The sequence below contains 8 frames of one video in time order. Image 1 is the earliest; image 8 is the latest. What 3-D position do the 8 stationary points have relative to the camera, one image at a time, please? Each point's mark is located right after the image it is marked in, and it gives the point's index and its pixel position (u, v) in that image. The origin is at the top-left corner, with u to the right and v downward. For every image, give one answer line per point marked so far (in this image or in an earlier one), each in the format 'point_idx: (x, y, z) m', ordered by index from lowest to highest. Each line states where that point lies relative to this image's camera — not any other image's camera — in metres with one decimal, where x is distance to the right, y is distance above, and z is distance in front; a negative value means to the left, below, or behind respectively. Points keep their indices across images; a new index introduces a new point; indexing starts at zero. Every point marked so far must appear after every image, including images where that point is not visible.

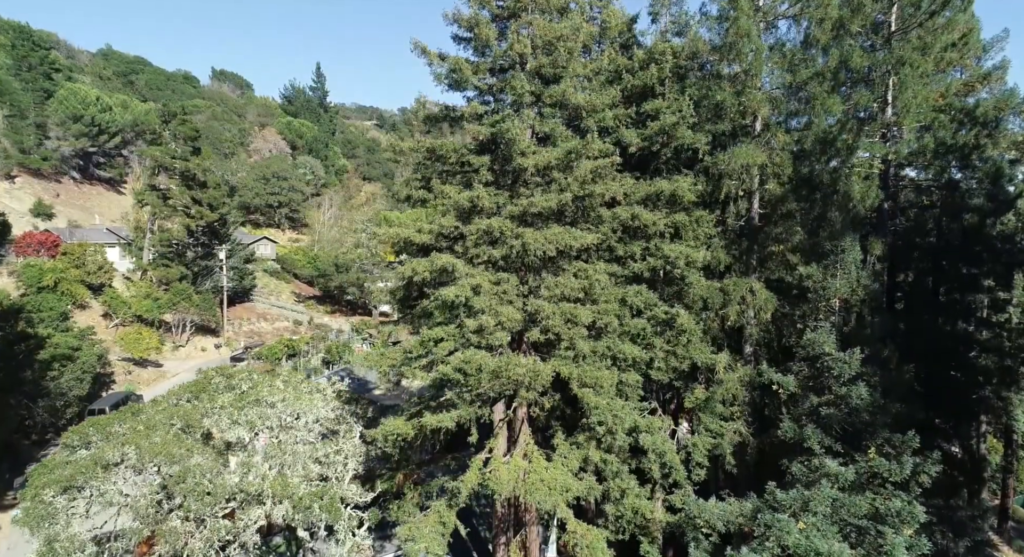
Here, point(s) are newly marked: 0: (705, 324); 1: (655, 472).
0: (+4.7, -1.1, +16.0) m
1: (+3.4, -4.6, +15.6) m
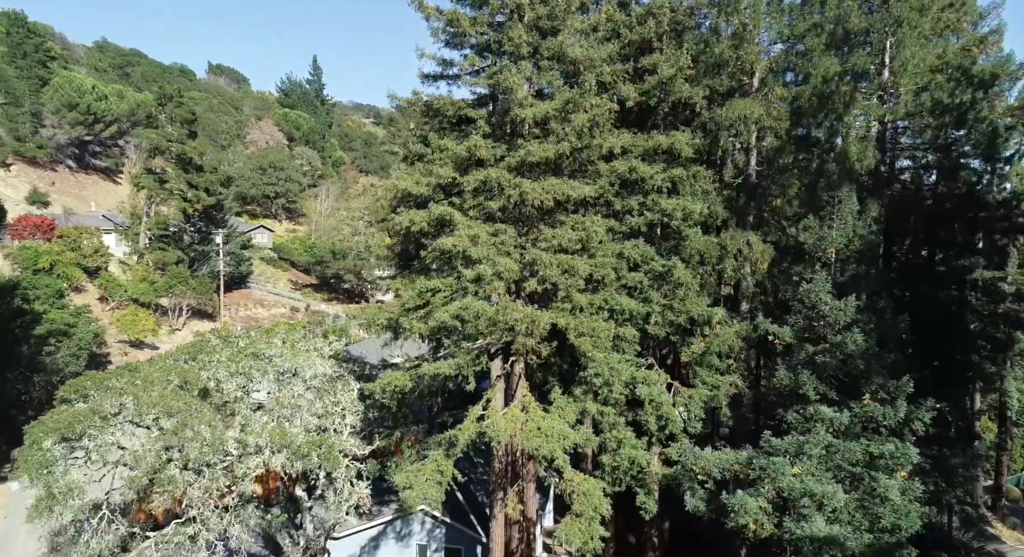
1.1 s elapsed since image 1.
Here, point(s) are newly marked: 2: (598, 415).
0: (+4.6, 0.0, +16.0) m
1: (+3.3, -3.4, +15.7) m
2: (+2.0, -3.2, +15.8) m
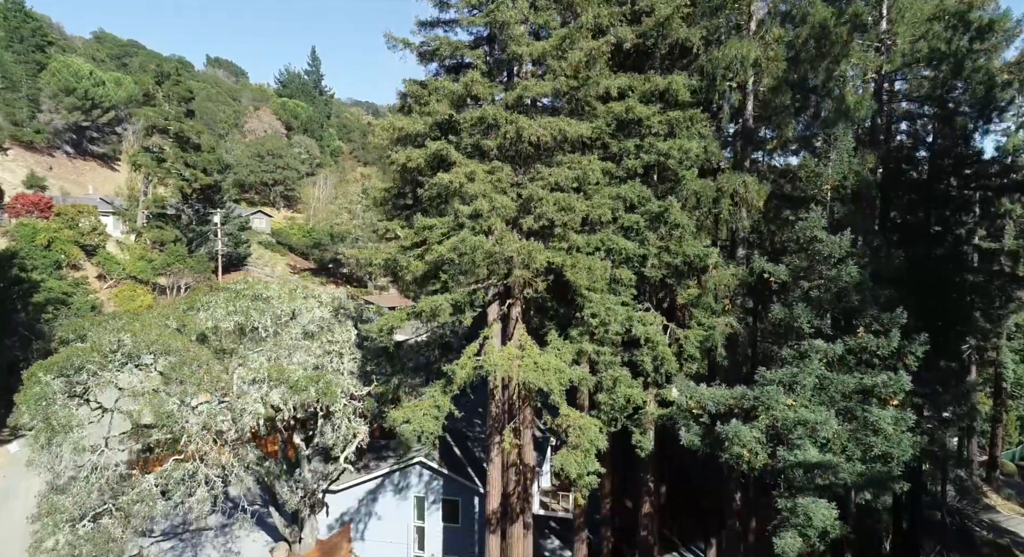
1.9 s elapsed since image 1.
0: (+4.5, +1.4, +16.1) m
1: (+3.2, -2.0, +15.8) m
2: (+1.9, -1.8, +15.8) m
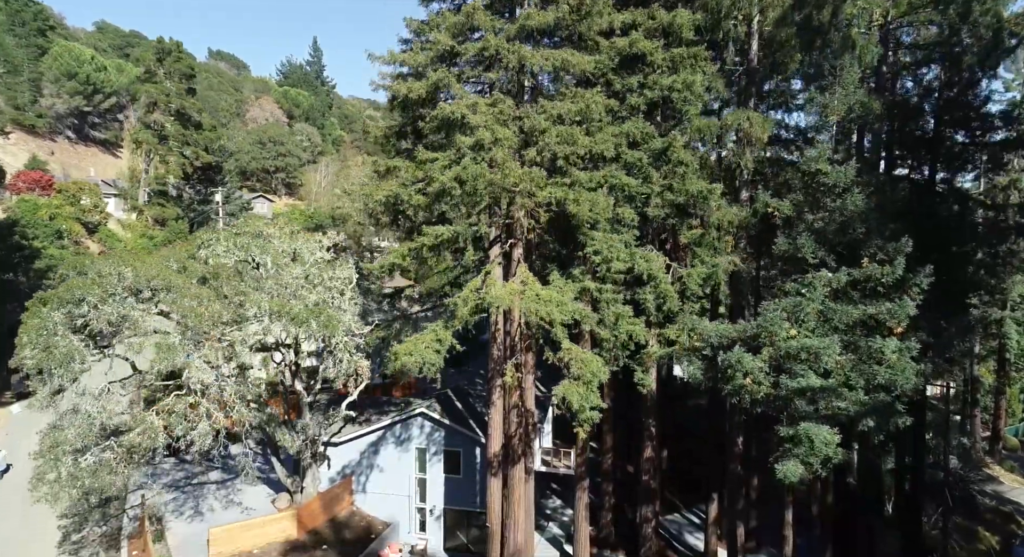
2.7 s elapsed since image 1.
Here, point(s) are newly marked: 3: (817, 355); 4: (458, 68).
0: (+4.6, +2.9, +16.0) m
1: (+3.3, -0.5, +15.7) m
2: (+2.0, -0.3, +15.8) m
3: (+6.2, -1.5, +13.4) m
4: (-1.2, +4.9, +15.4) m
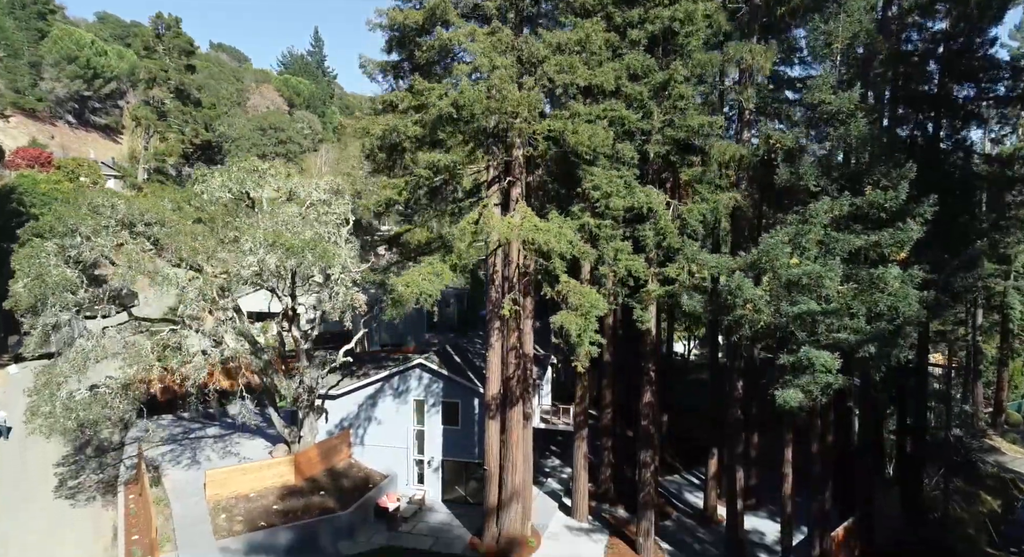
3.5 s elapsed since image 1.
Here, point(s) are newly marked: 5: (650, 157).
0: (+4.6, +4.4, +15.8) m
1: (+3.2, +1.0, +15.5) m
2: (+2.0, +1.2, +15.6) m
3: (+6.1, -0.1, +13.2) m
4: (-1.3, +6.4, +15.2) m
5: (+3.4, +3.0, +16.2) m
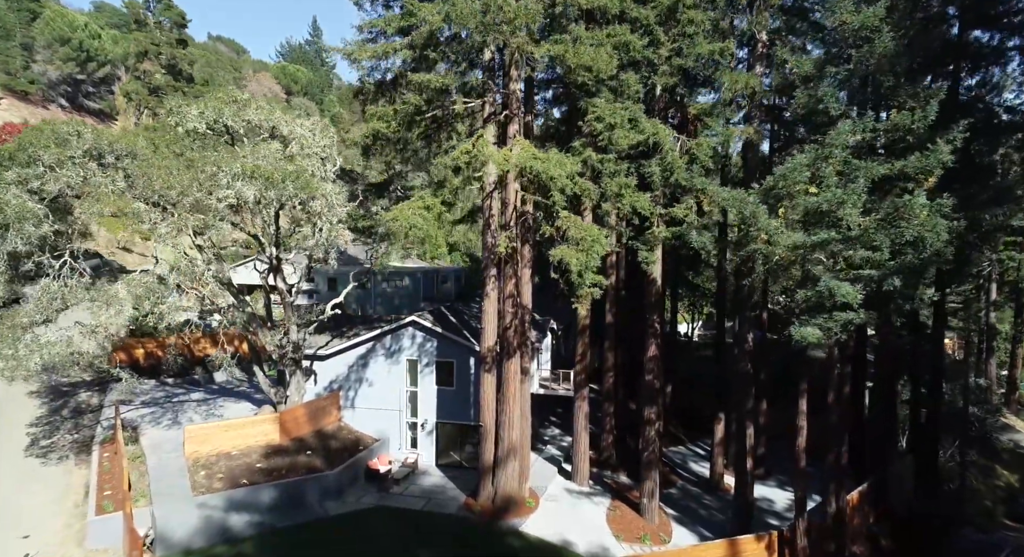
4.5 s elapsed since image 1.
0: (+4.5, +5.8, +14.7) m
1: (+3.2, +2.3, +14.5) m
2: (+1.9, +2.6, +14.6) m
3: (+6.0, +1.3, +12.2) m
4: (-1.3, +7.8, +14.1) m
5: (+3.3, +4.3, +15.2) m
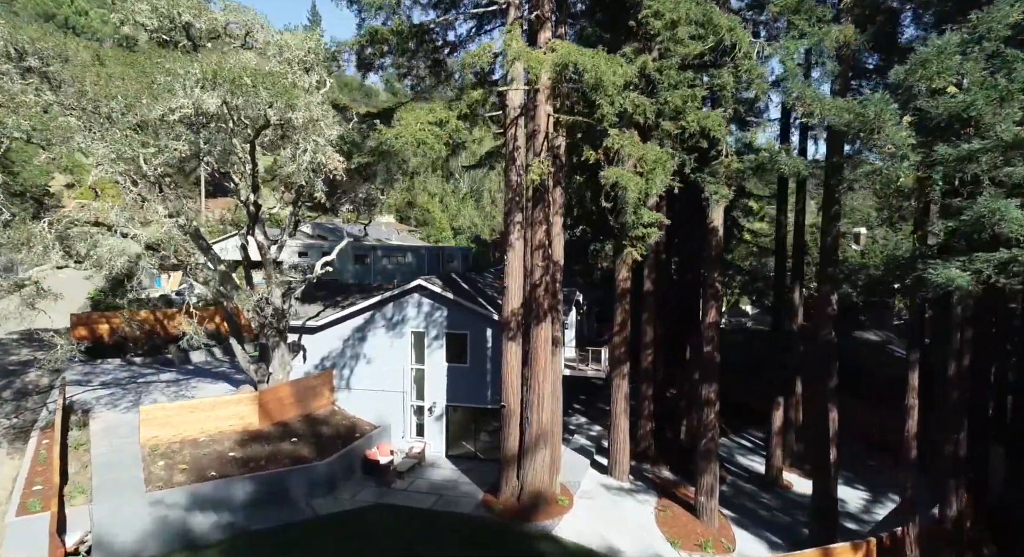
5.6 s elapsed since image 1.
0: (+5.1, +6.8, +11.6) m
1: (+3.8, +3.4, +11.5) m
2: (+2.5, +3.6, +11.5) m
3: (+6.7, +2.3, +9.1) m
4: (-0.7, +8.8, +11.0) m
5: (+3.9, +5.4, +12.1) m
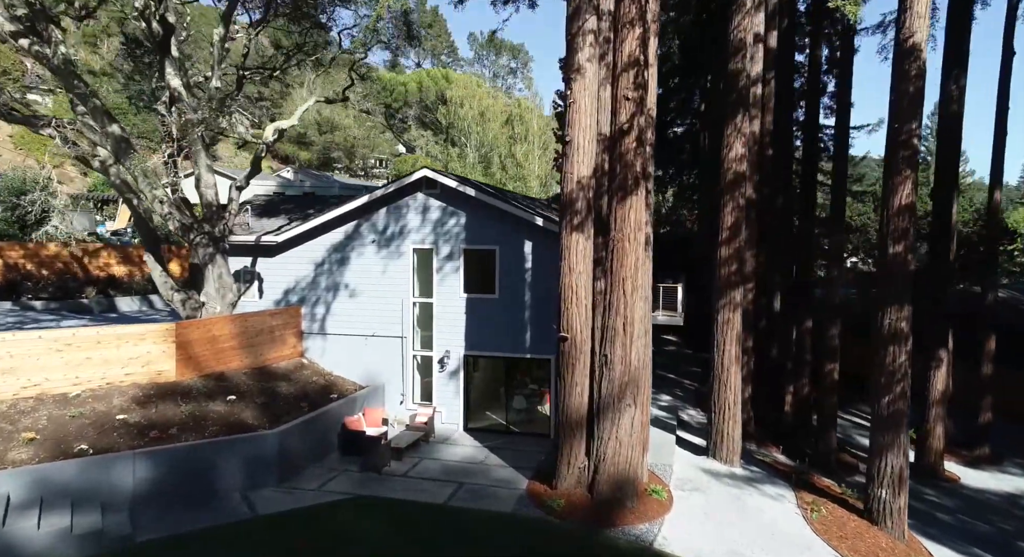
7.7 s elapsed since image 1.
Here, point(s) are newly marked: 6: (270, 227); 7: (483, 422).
0: (+6.0, +8.7, +6.3) m
1: (+4.6, +5.3, +6.1) m
2: (+3.4, +5.5, +6.1) m
3: (+7.5, +4.2, +3.8) m
4: (+0.2, +10.7, +5.7) m
5: (+4.8, +7.3, +6.7) m
6: (-4.7, +1.0, +12.8) m
7: (-0.5, -2.5, +11.7) m
